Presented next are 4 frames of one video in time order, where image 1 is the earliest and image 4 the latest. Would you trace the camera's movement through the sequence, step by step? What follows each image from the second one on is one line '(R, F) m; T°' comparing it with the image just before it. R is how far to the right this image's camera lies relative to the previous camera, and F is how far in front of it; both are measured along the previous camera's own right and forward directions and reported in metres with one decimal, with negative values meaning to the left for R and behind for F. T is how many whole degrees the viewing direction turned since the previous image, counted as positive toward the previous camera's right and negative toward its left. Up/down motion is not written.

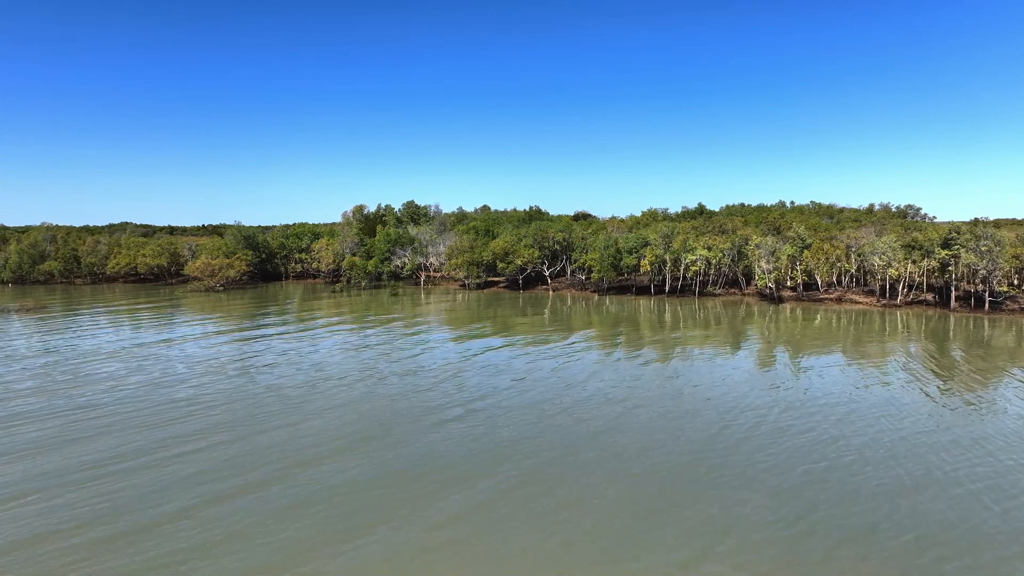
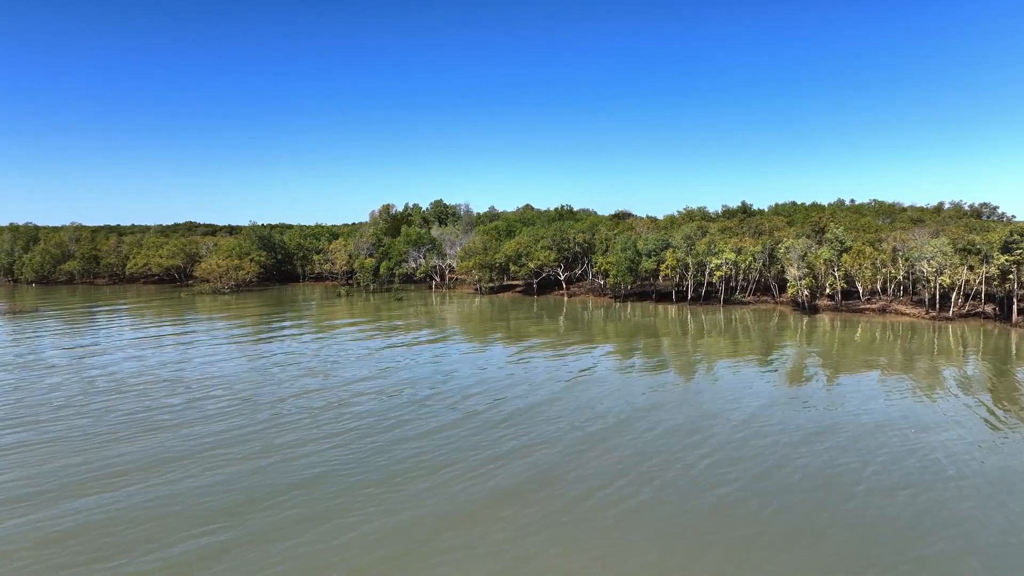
(+2.0, +1.9) m; -4°
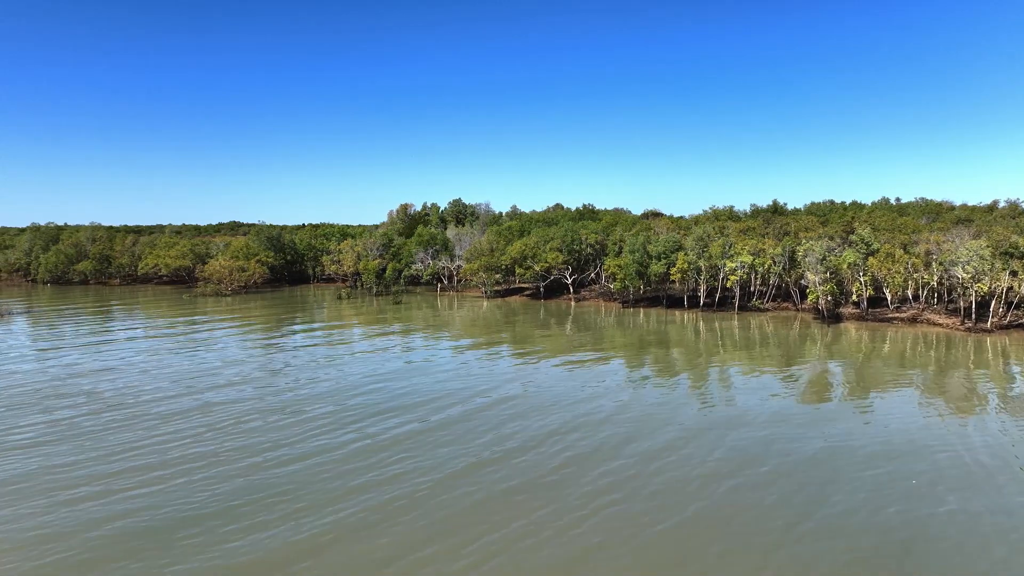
(+1.6, +1.2) m; -3°
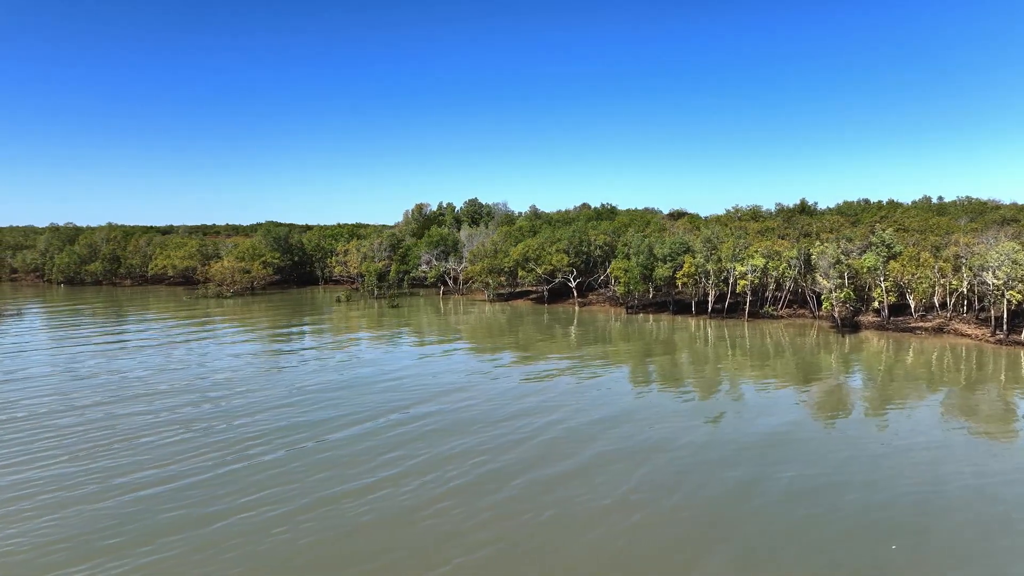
(+1.5, +0.9) m; -3°
